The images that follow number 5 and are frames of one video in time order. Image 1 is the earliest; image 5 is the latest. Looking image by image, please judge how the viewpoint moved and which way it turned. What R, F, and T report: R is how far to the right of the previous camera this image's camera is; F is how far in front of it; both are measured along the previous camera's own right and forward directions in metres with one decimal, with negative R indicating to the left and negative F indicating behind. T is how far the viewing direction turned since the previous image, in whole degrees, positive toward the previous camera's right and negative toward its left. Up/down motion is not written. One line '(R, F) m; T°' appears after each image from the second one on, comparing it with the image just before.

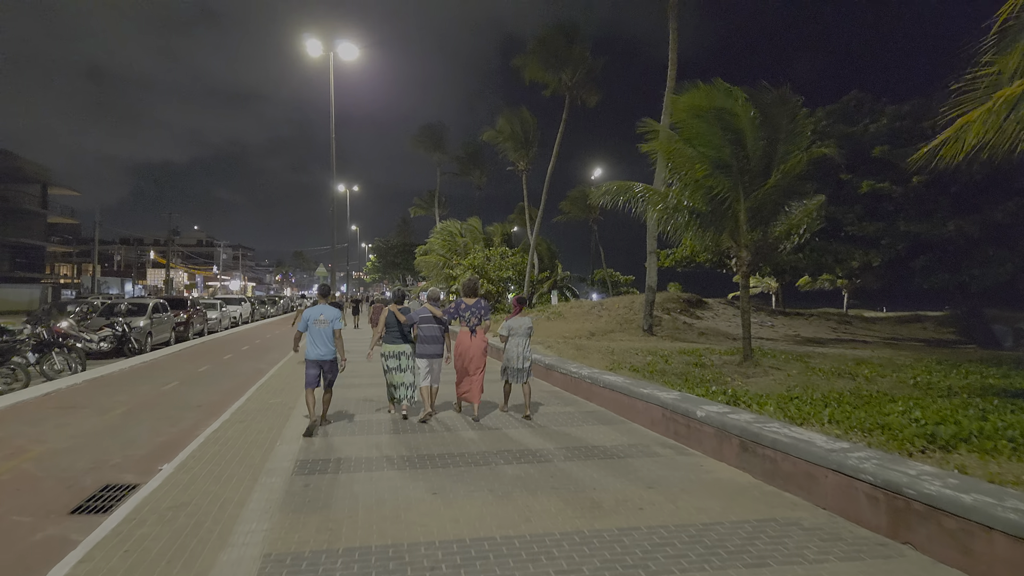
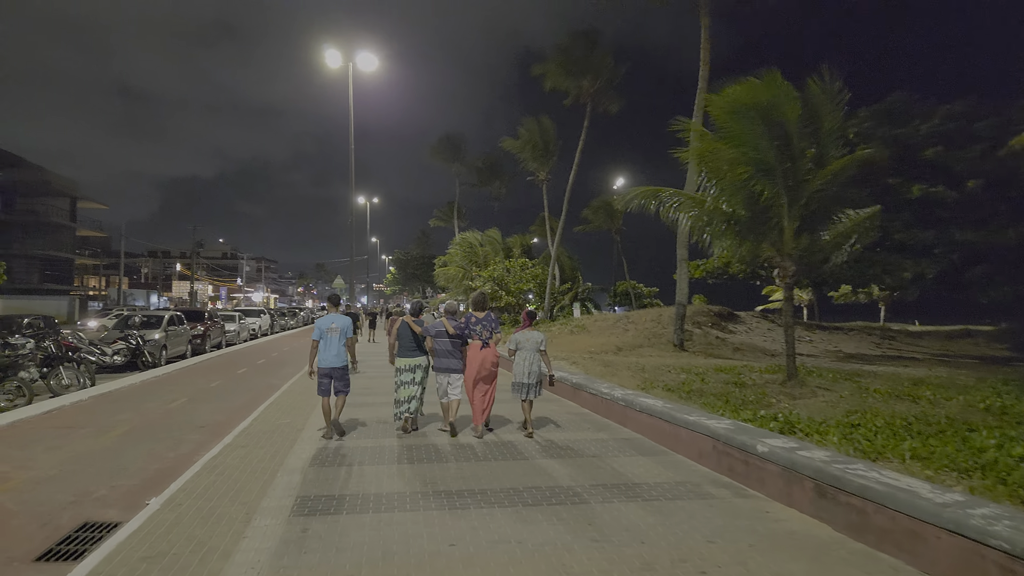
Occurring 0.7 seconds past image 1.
(-0.1, +0.7) m; -2°
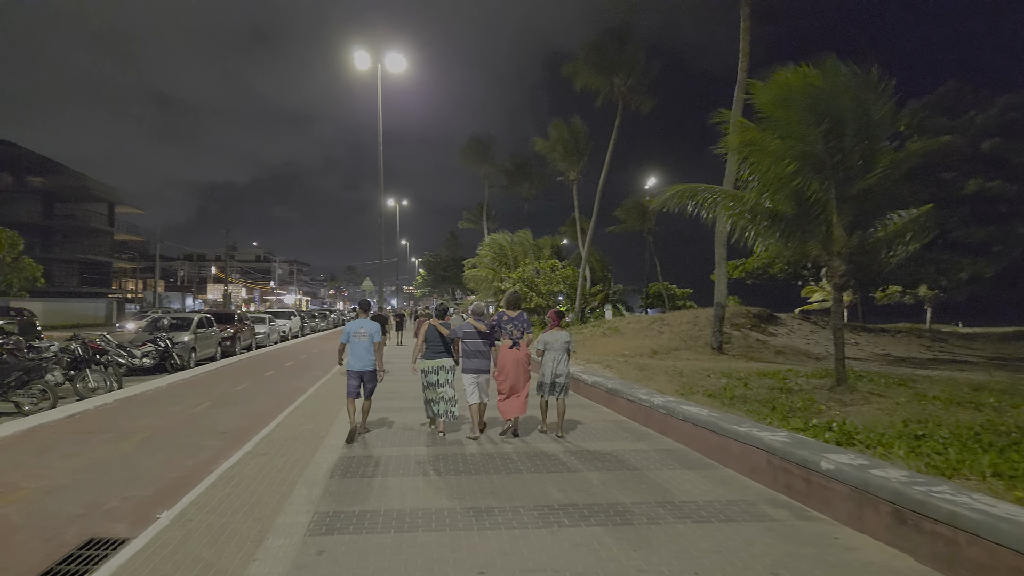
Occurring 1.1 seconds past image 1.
(0.0, +0.4) m; -3°
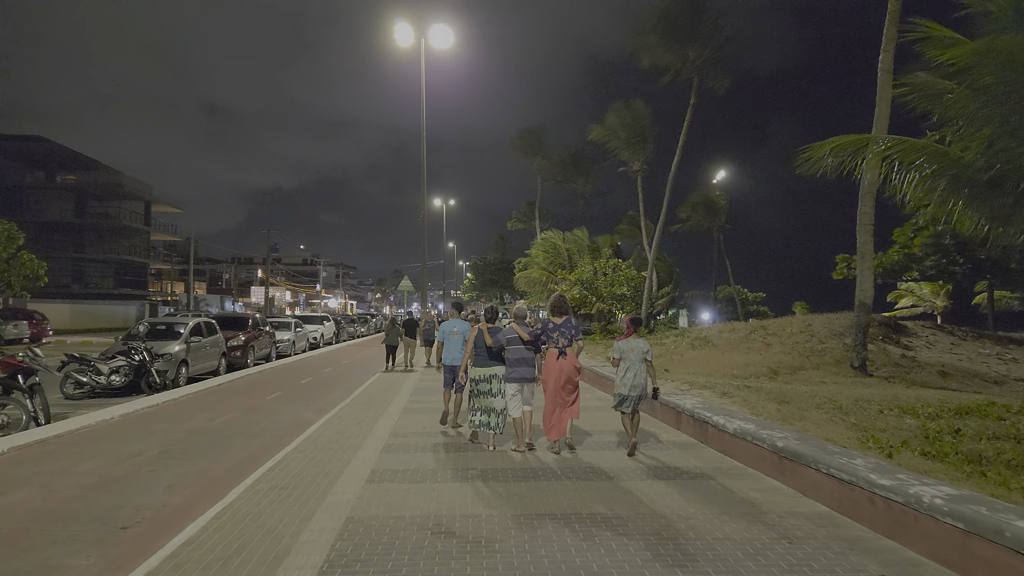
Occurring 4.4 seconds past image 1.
(-0.5, +3.6) m; -4°
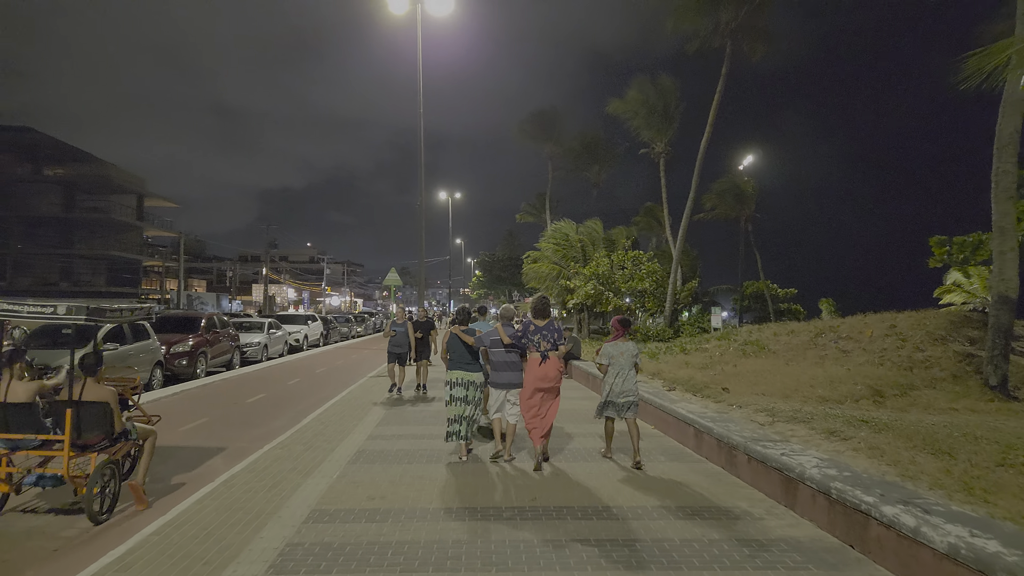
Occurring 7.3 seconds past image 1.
(+0.1, +3.1) m; -1°
